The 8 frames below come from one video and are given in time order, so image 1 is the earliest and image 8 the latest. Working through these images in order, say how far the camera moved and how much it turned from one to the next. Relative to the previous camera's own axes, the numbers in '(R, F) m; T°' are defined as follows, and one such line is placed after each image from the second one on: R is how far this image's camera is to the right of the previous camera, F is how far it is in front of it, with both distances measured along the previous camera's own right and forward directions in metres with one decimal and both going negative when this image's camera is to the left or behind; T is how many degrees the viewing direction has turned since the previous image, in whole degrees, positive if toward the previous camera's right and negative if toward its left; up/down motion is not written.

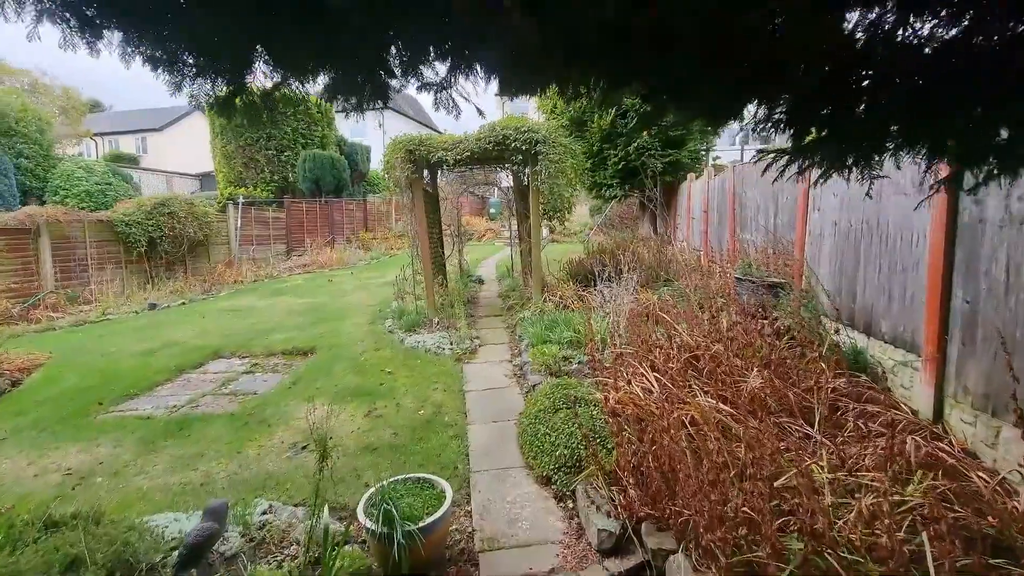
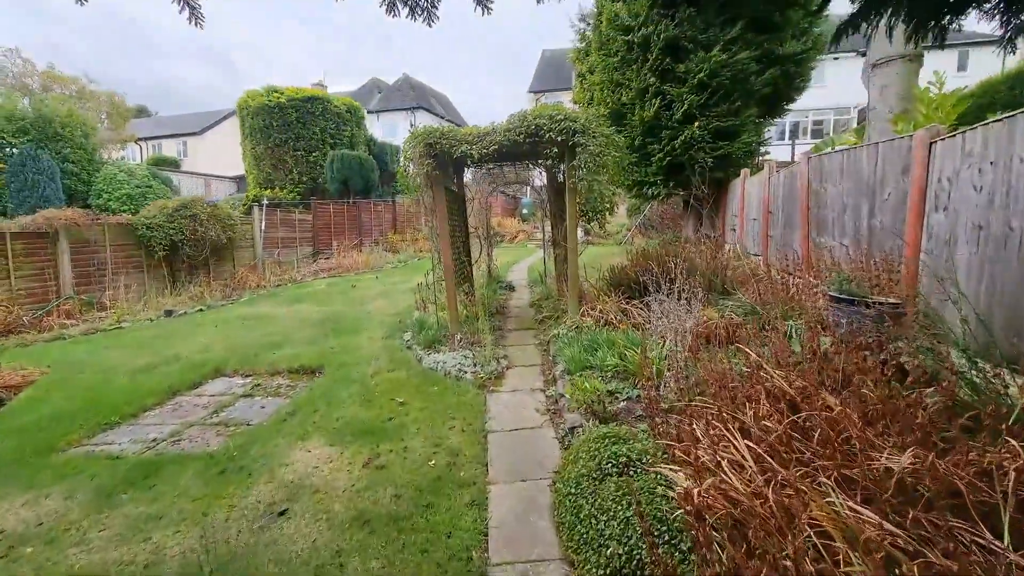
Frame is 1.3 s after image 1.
(0.0, +0.7) m; -4°
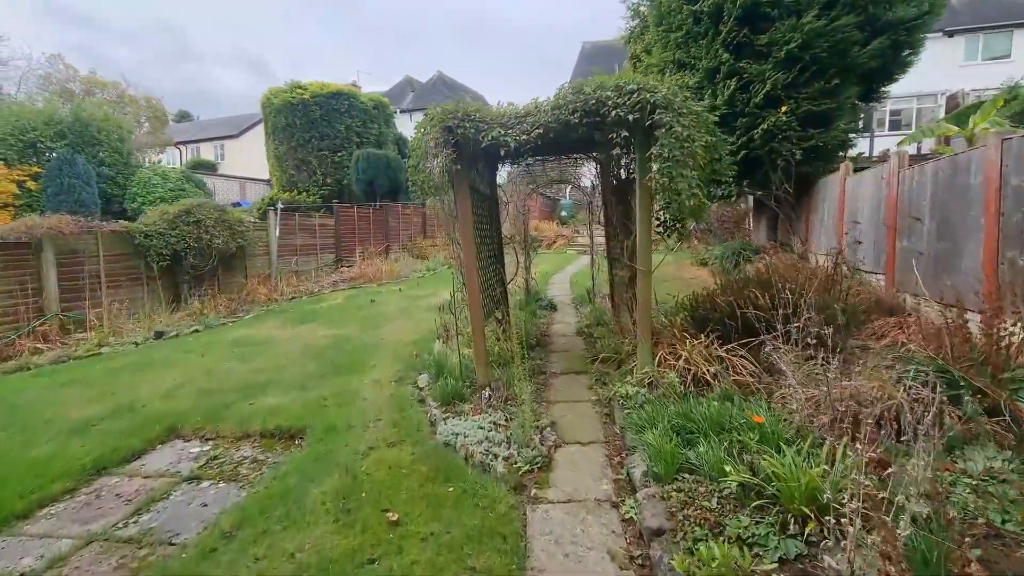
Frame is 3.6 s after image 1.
(-0.1, +1.4) m; -4°
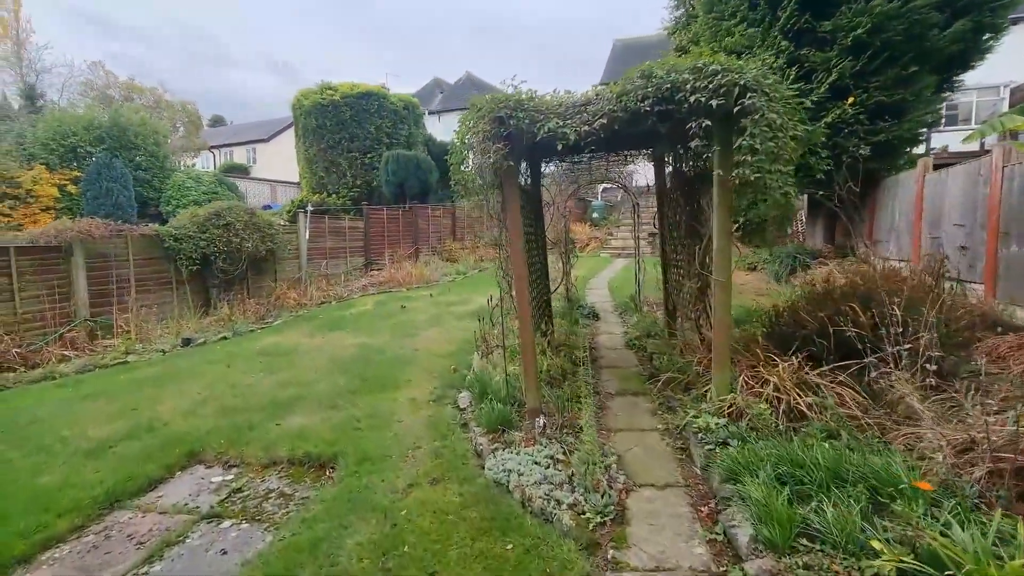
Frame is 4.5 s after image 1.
(-0.2, +0.4) m; -3°
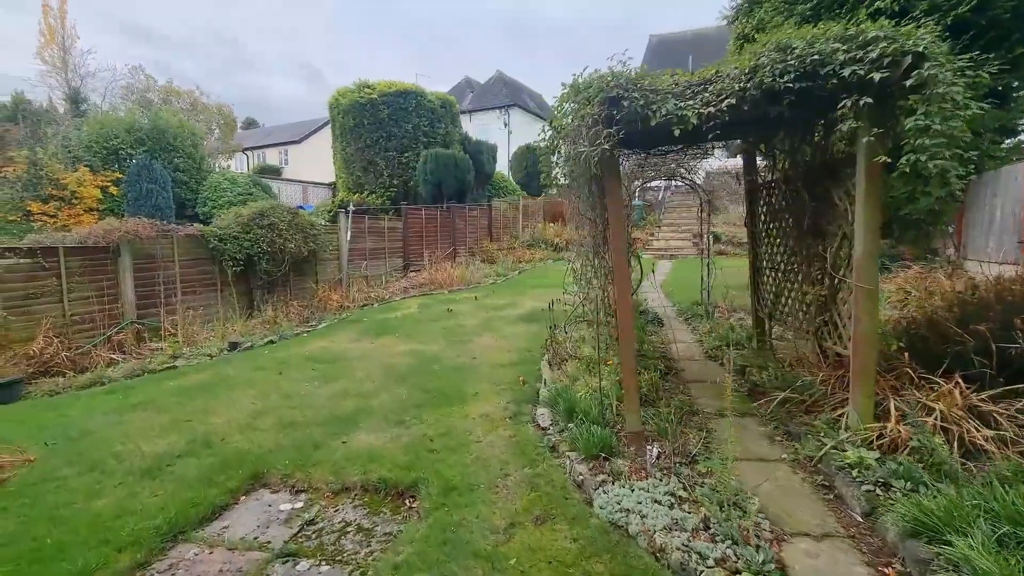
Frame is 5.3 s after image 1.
(-0.5, +0.4) m; -3°
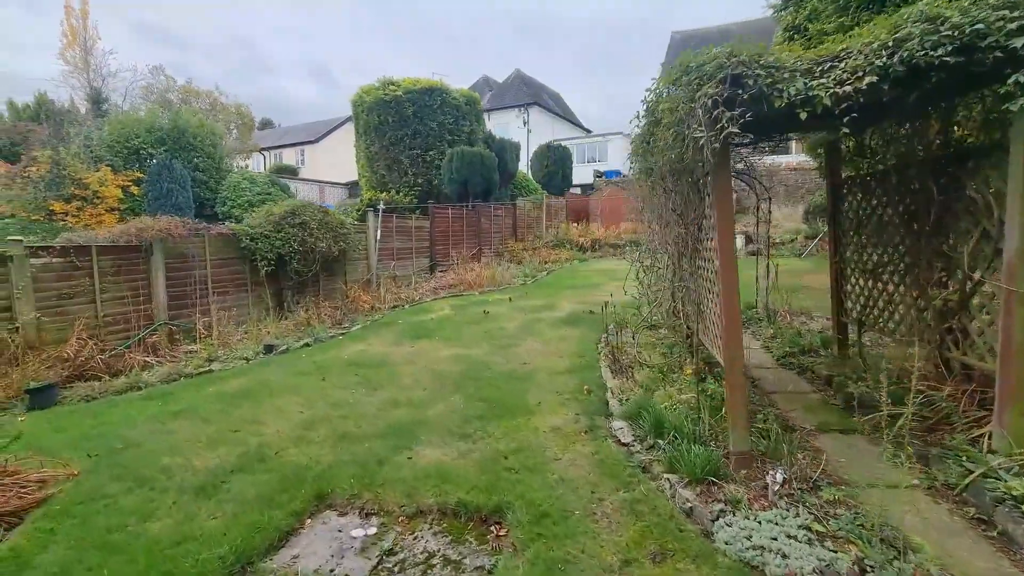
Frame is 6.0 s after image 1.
(-0.5, +0.3) m; -1°
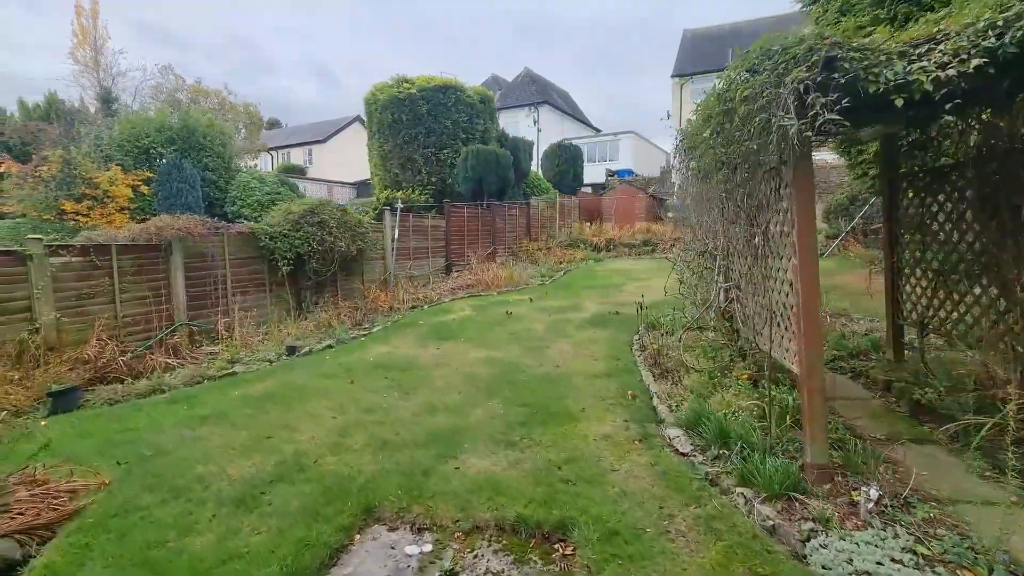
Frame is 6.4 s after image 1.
(-0.3, +0.2) m; 0°
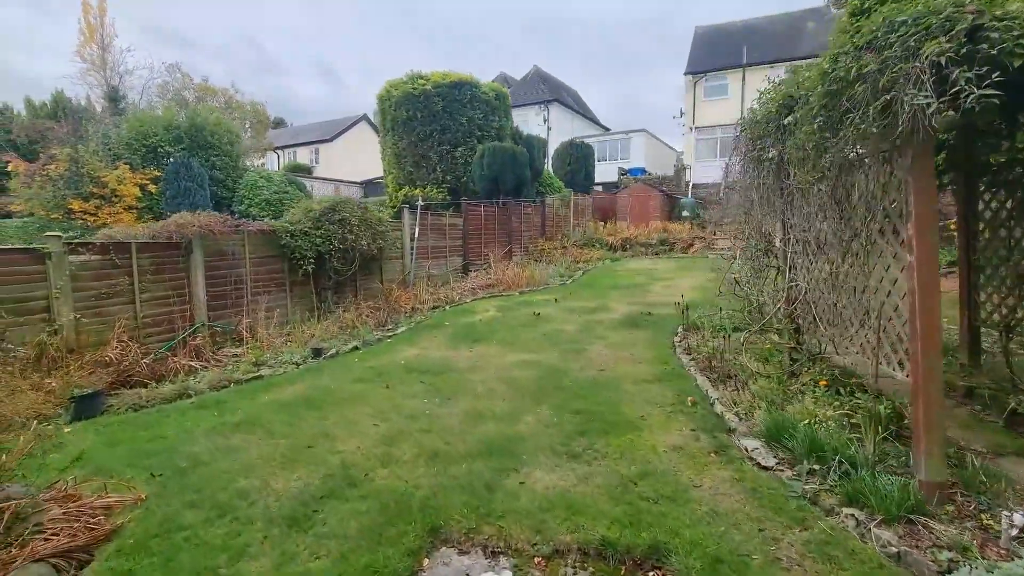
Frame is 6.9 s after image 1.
(-0.4, +0.2) m; 0°
